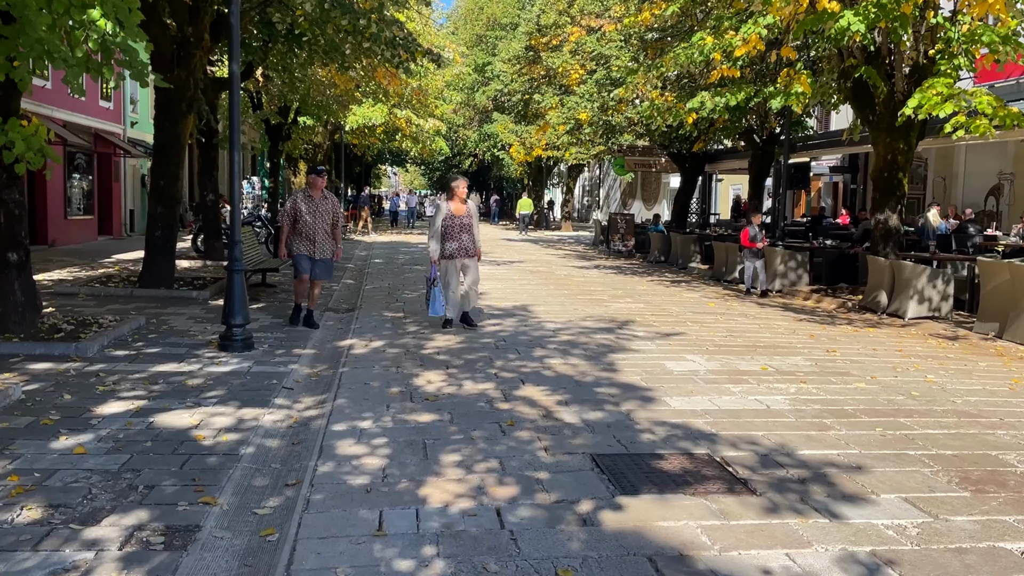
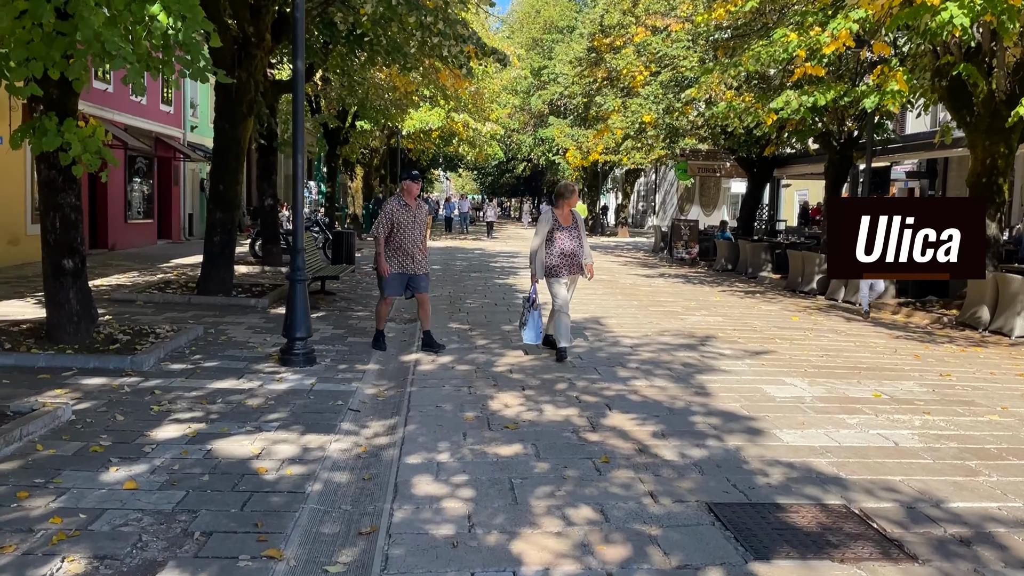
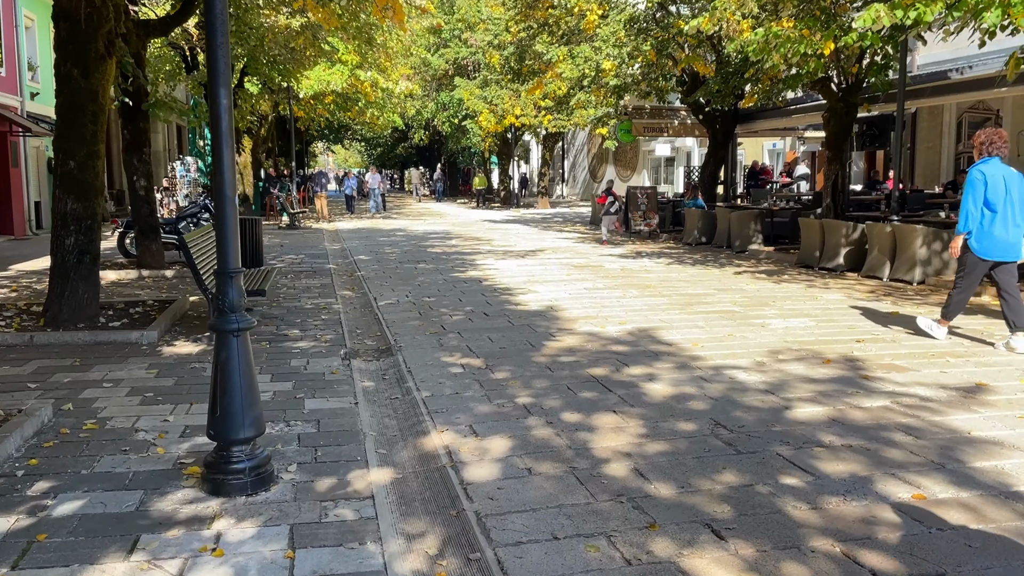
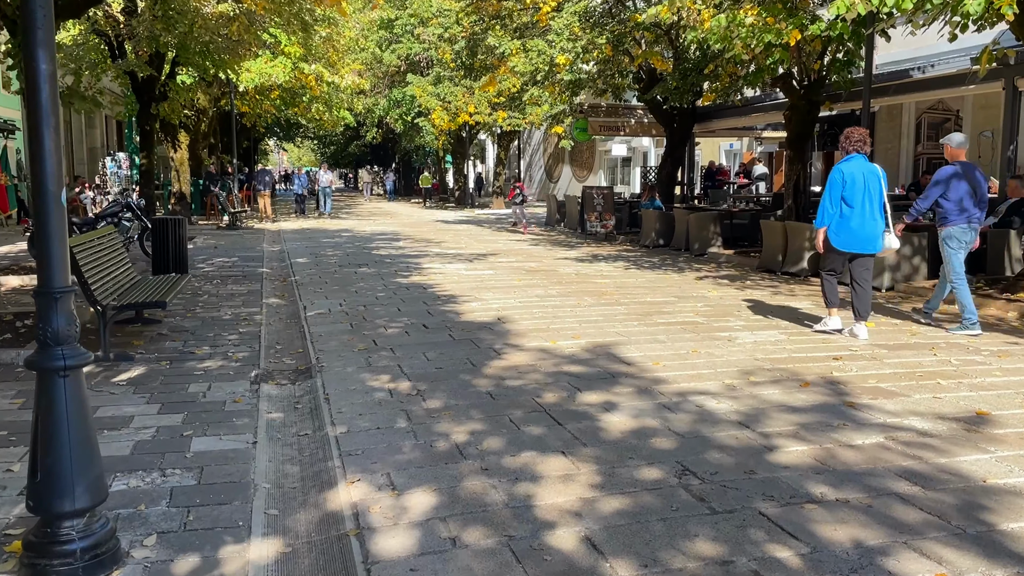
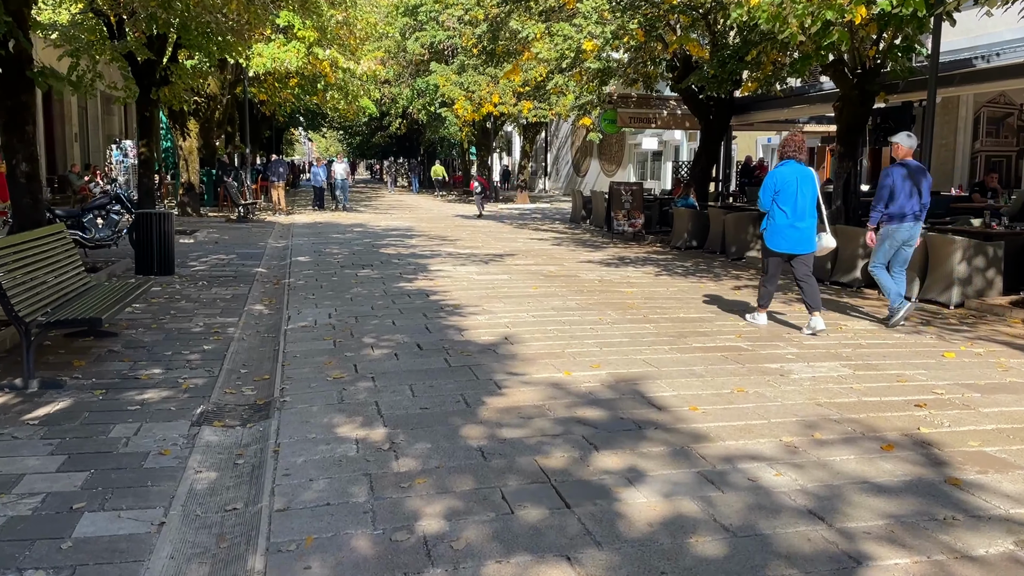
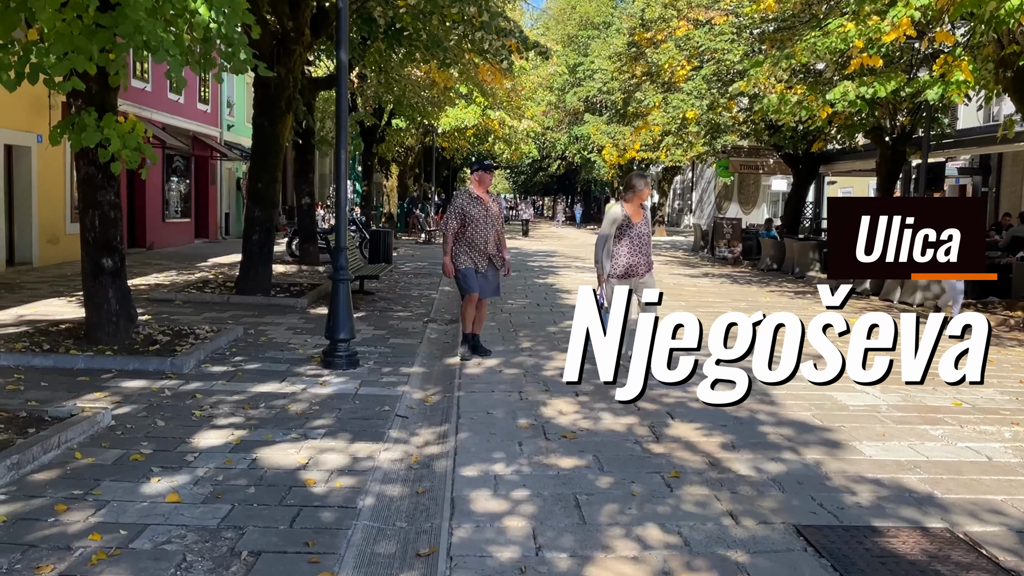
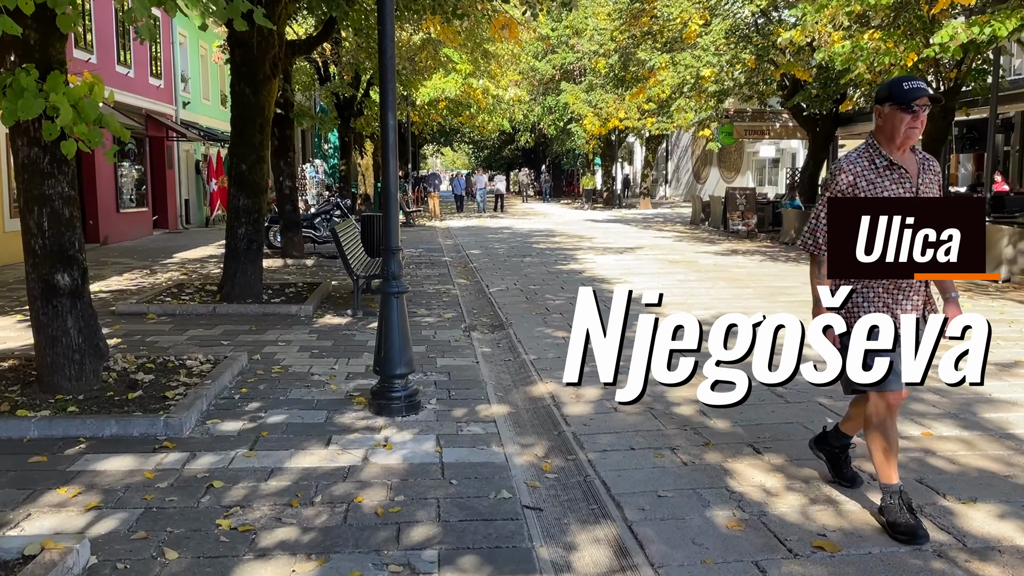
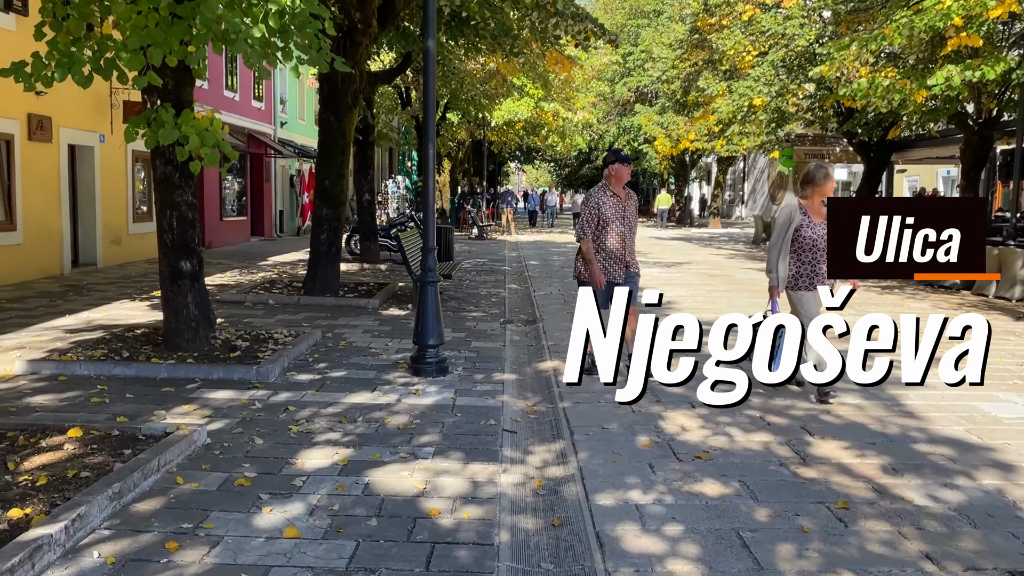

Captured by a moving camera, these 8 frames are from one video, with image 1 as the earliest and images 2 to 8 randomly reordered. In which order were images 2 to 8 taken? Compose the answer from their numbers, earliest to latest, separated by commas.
2, 6, 8, 7, 3, 4, 5
